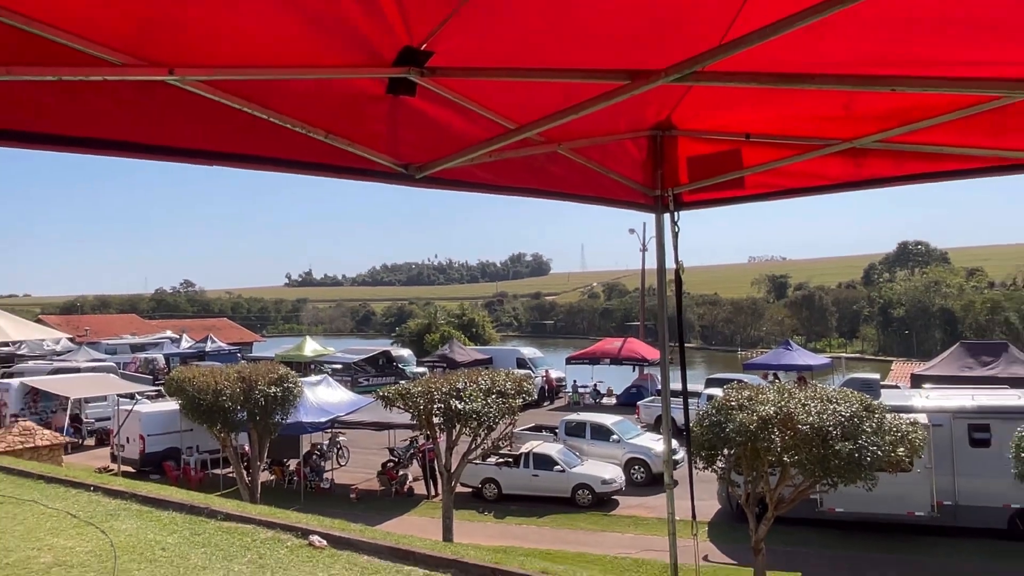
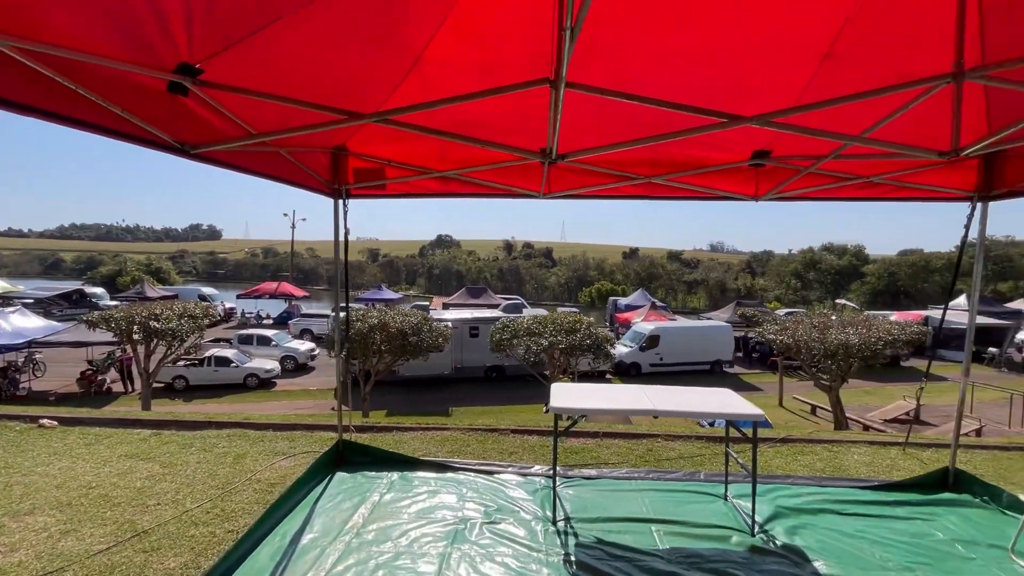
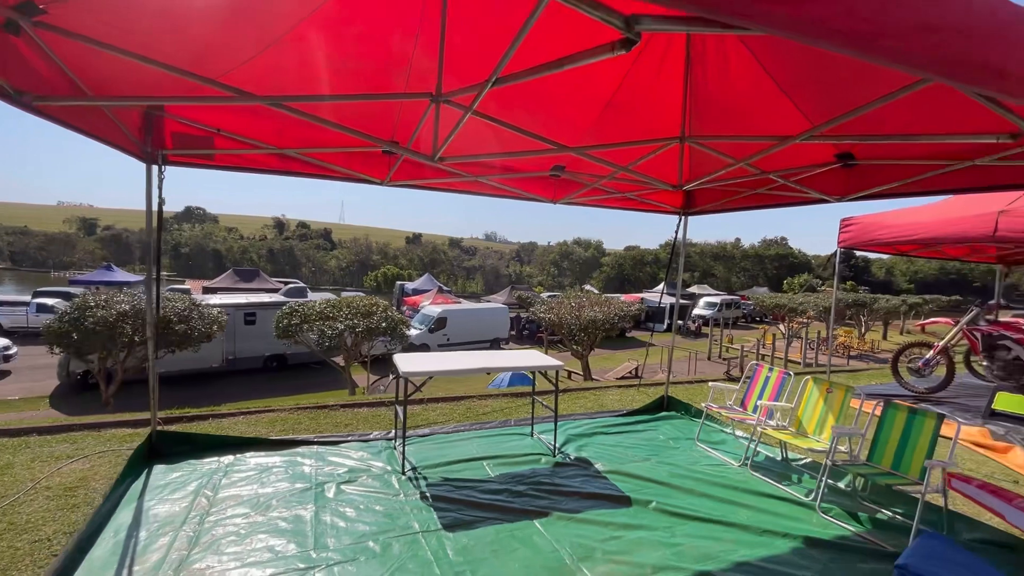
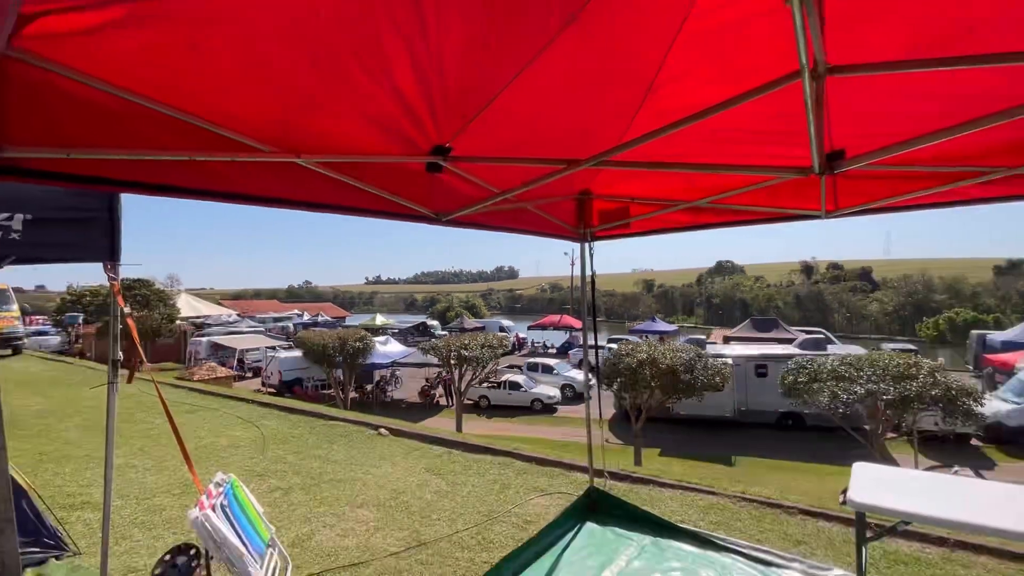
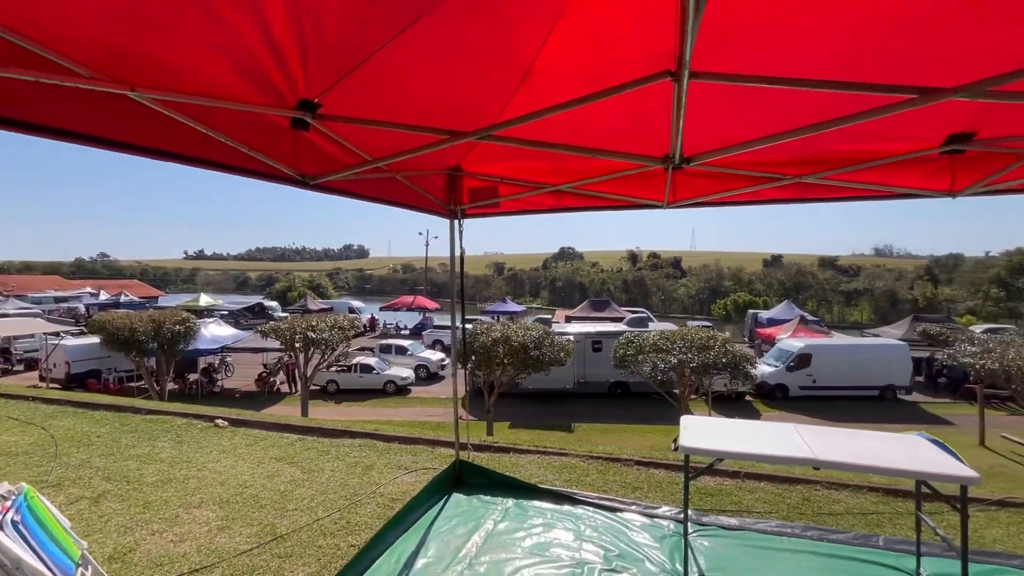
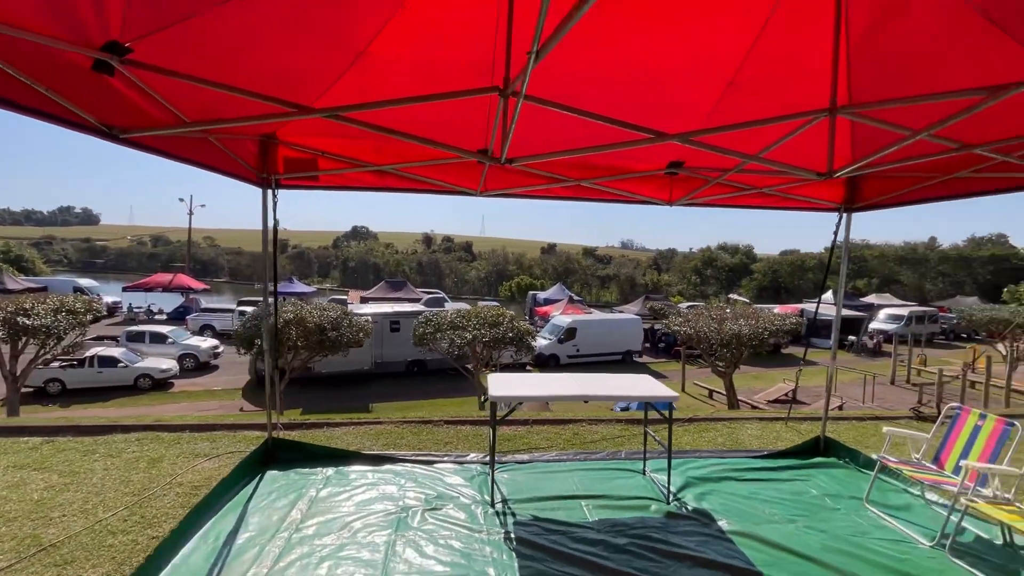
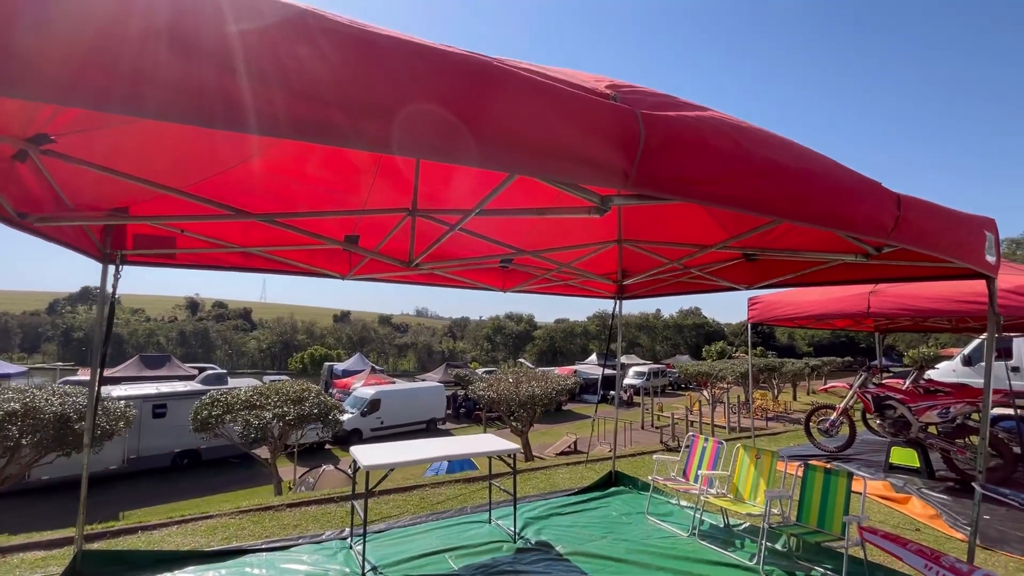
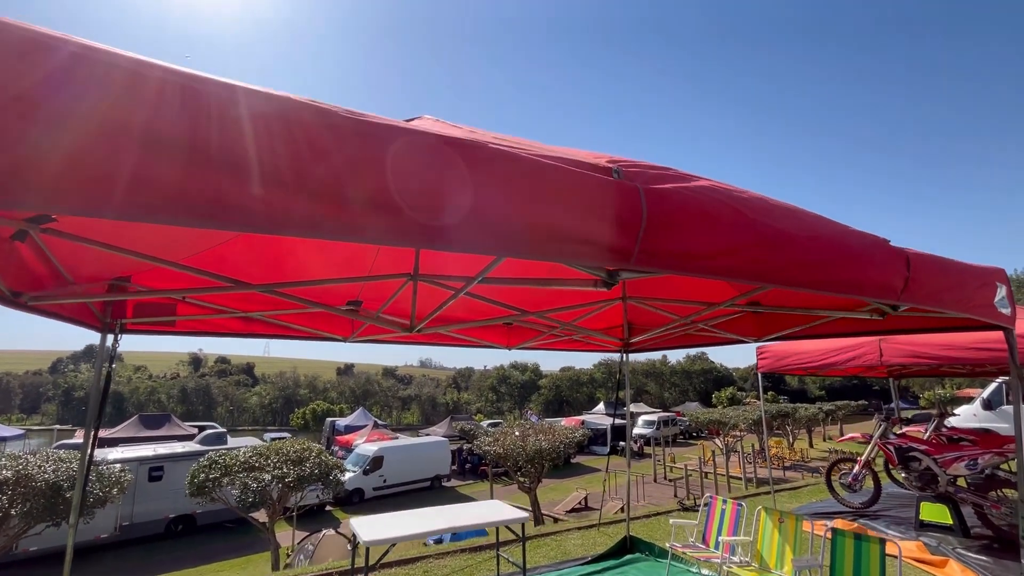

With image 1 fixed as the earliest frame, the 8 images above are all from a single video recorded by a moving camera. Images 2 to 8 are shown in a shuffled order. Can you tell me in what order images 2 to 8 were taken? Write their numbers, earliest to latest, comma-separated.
4, 5, 2, 6, 3, 7, 8
